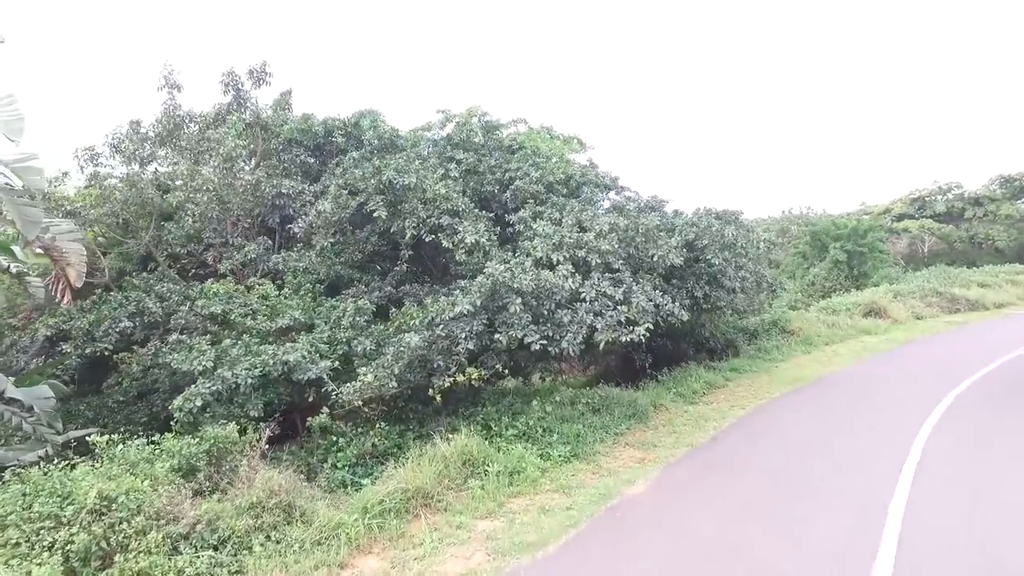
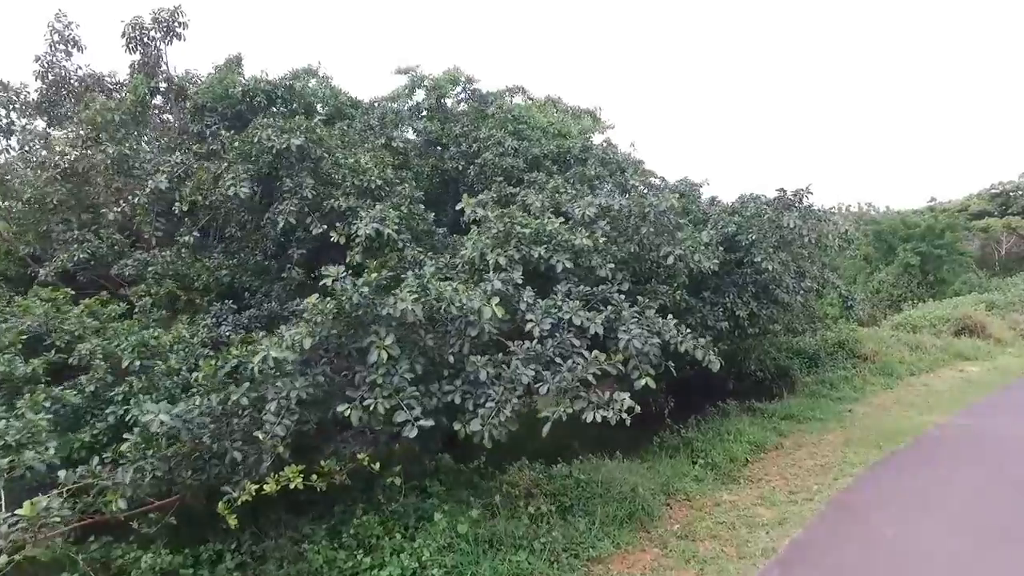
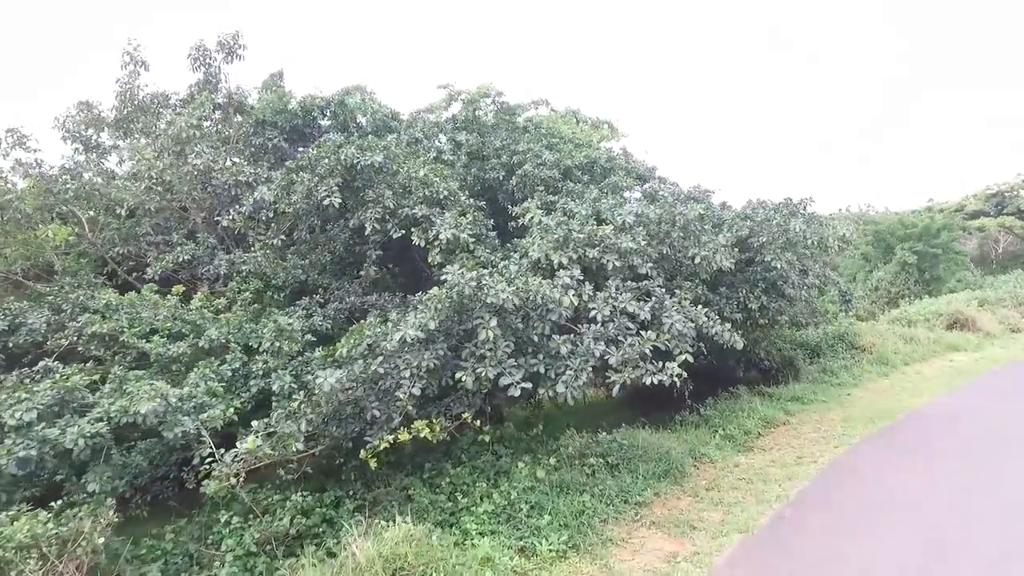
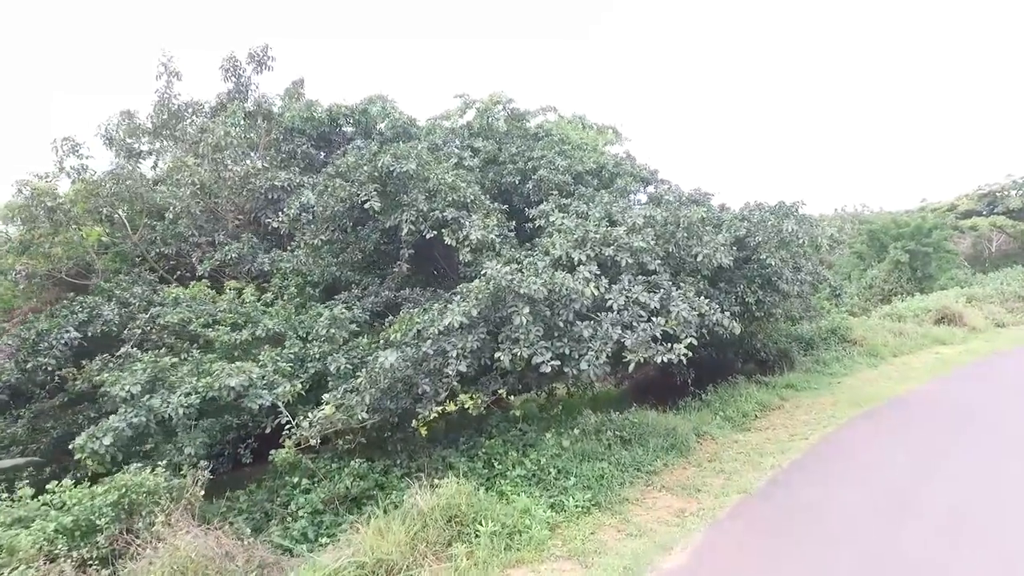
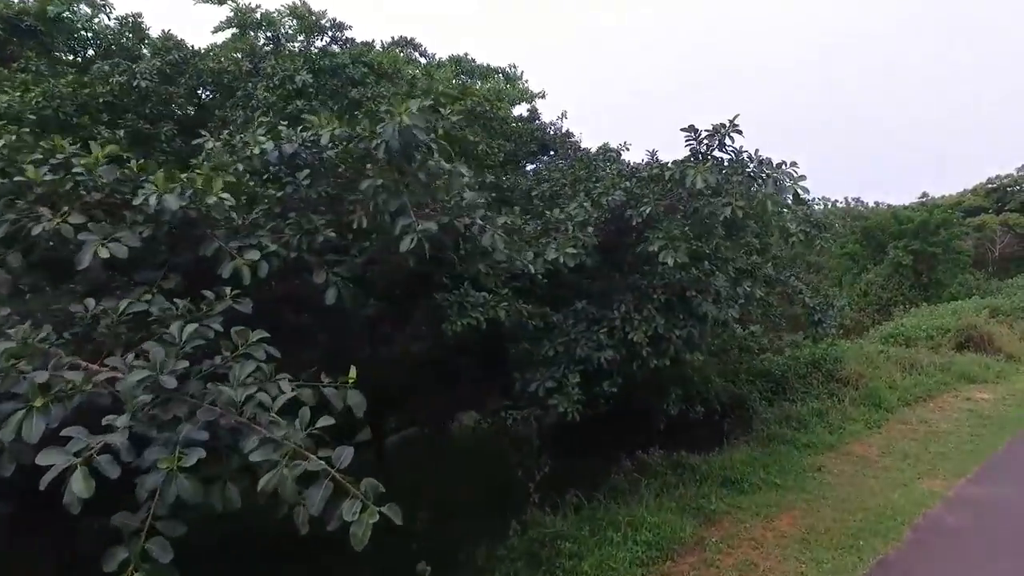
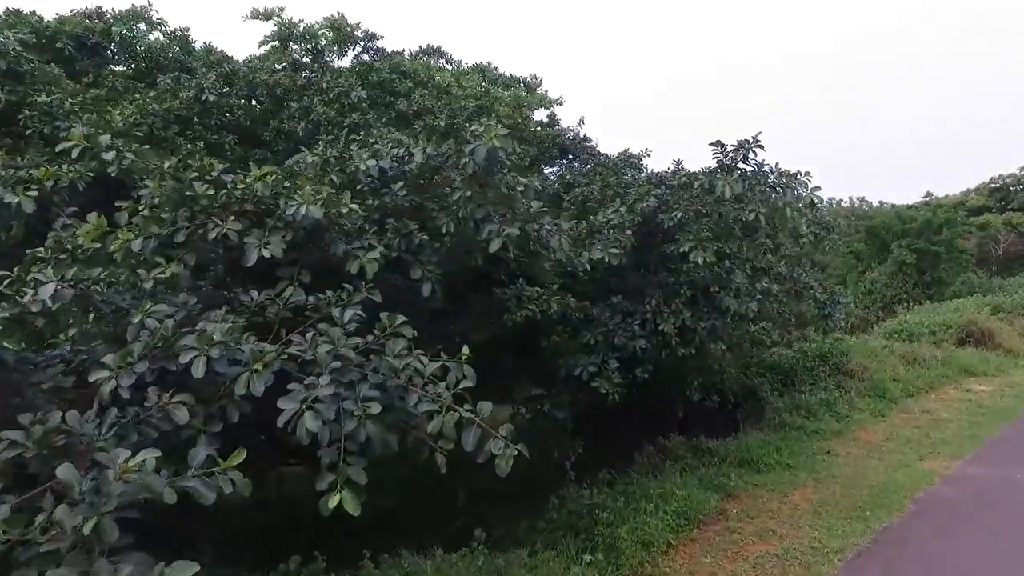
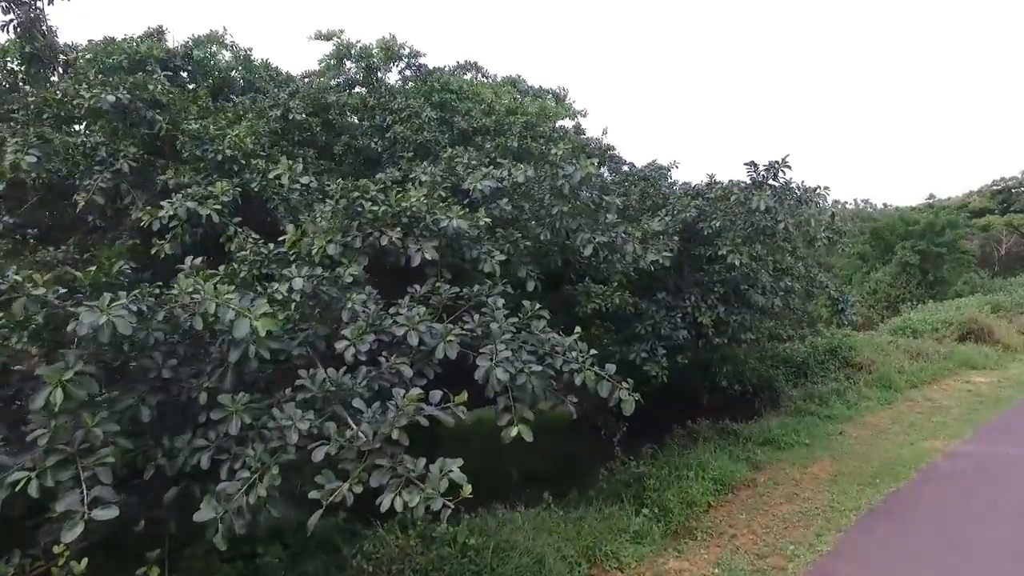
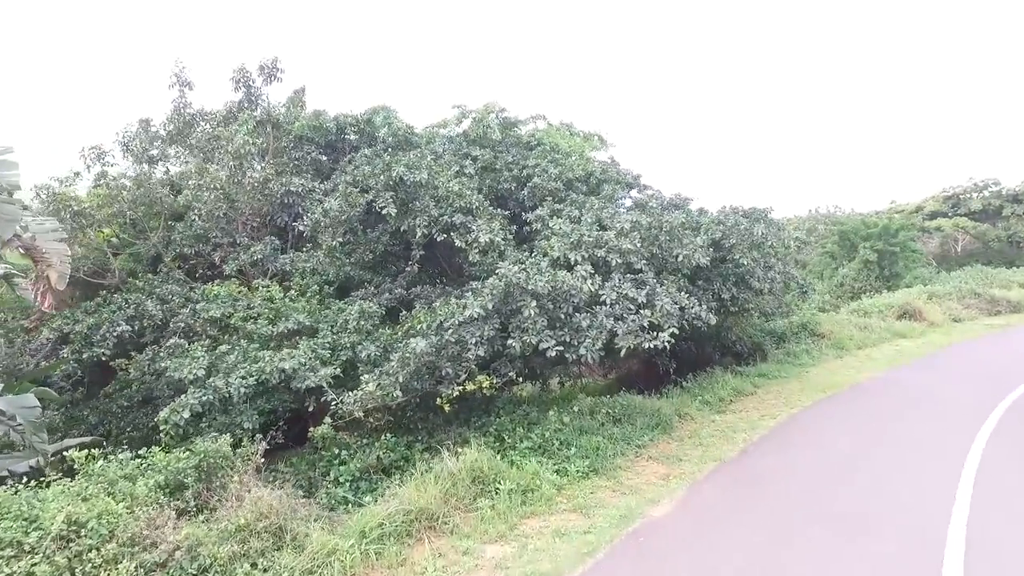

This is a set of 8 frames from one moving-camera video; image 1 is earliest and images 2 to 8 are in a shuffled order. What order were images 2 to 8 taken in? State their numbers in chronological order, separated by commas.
8, 4, 3, 2, 7, 6, 5
